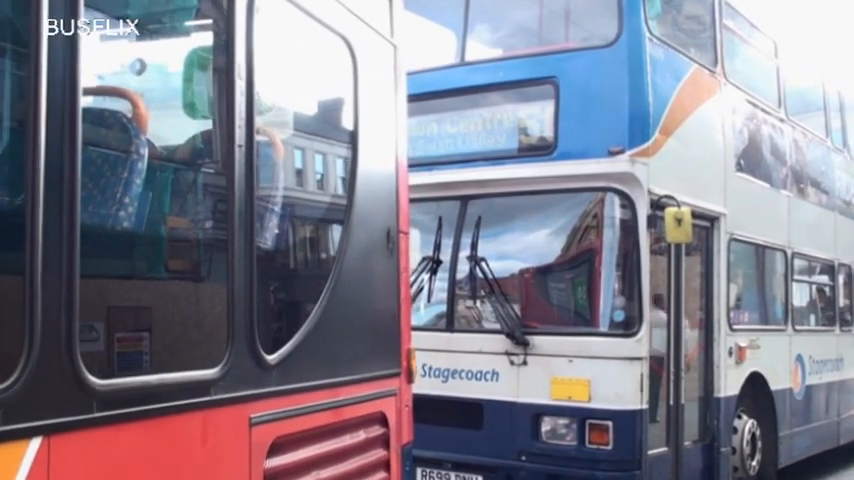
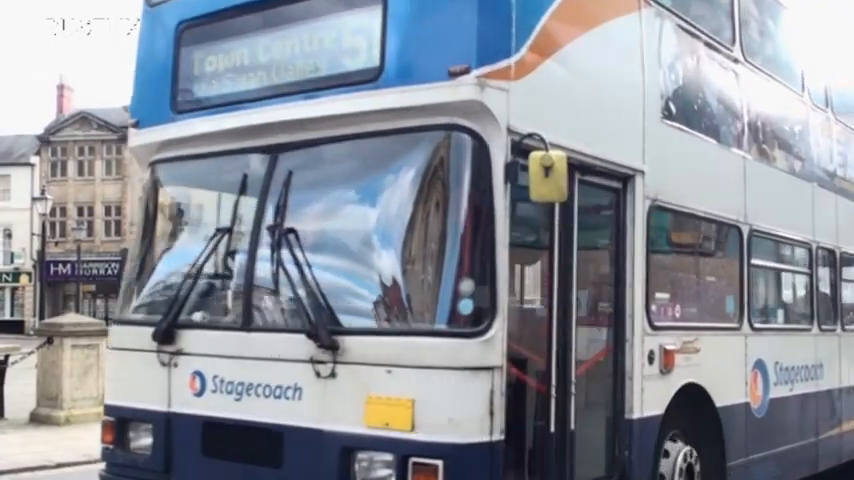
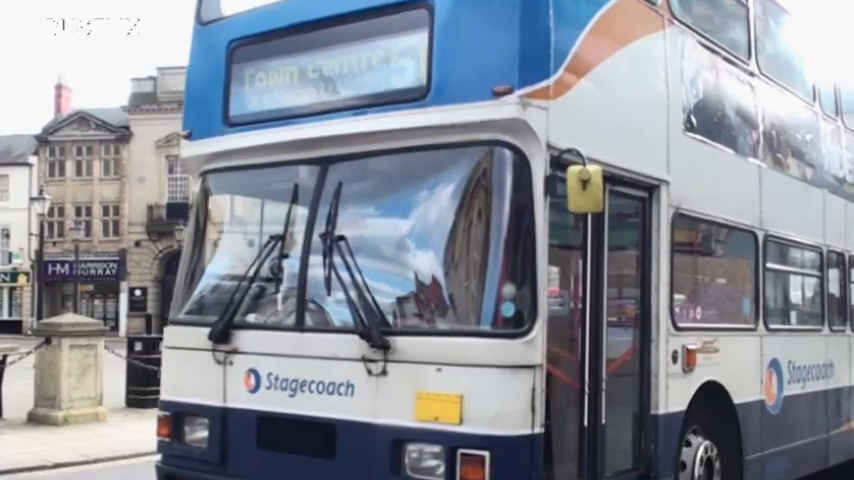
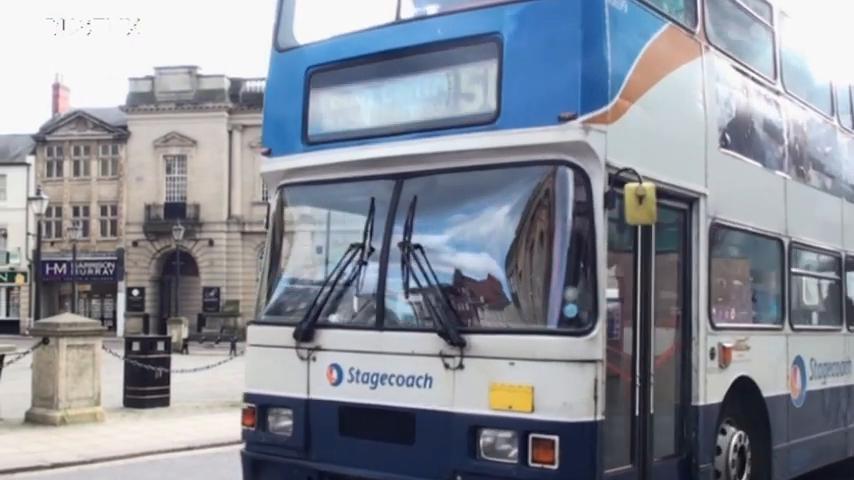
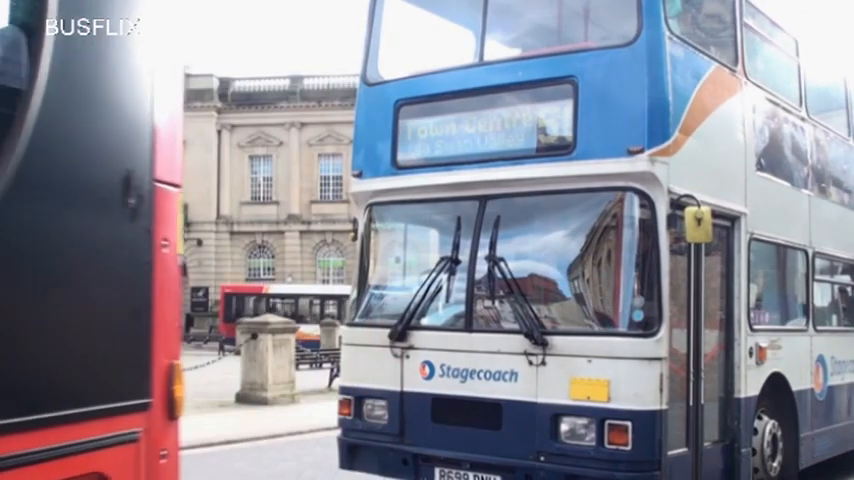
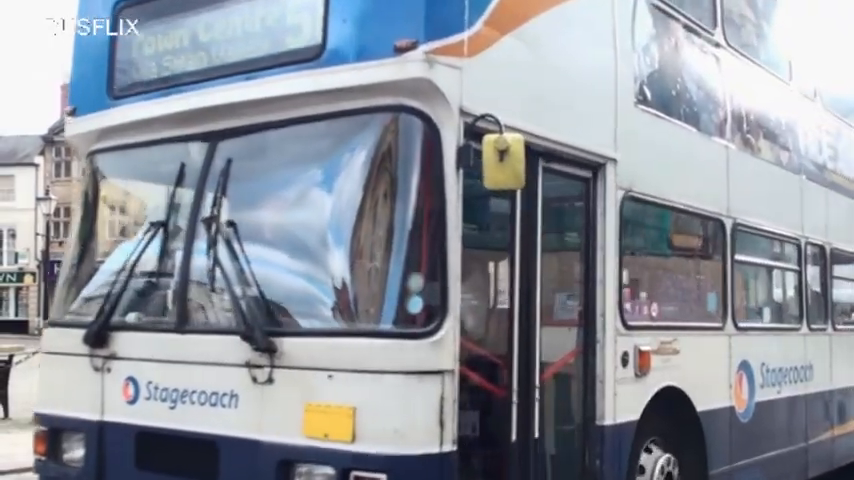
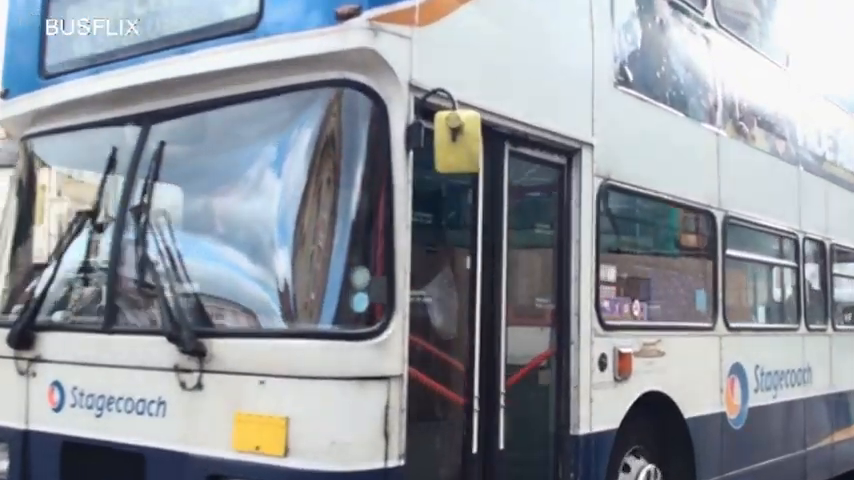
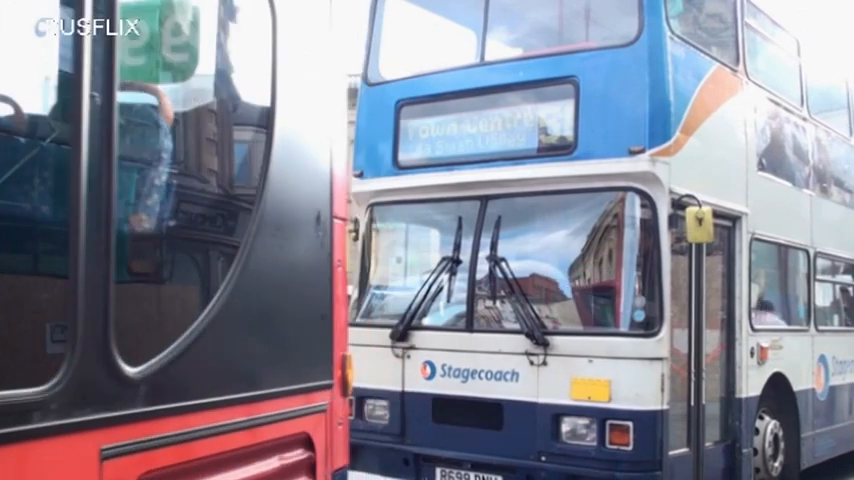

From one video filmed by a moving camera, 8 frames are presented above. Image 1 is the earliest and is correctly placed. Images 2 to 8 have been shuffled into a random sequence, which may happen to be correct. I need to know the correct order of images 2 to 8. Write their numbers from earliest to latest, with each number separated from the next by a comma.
8, 5, 4, 3, 2, 6, 7
